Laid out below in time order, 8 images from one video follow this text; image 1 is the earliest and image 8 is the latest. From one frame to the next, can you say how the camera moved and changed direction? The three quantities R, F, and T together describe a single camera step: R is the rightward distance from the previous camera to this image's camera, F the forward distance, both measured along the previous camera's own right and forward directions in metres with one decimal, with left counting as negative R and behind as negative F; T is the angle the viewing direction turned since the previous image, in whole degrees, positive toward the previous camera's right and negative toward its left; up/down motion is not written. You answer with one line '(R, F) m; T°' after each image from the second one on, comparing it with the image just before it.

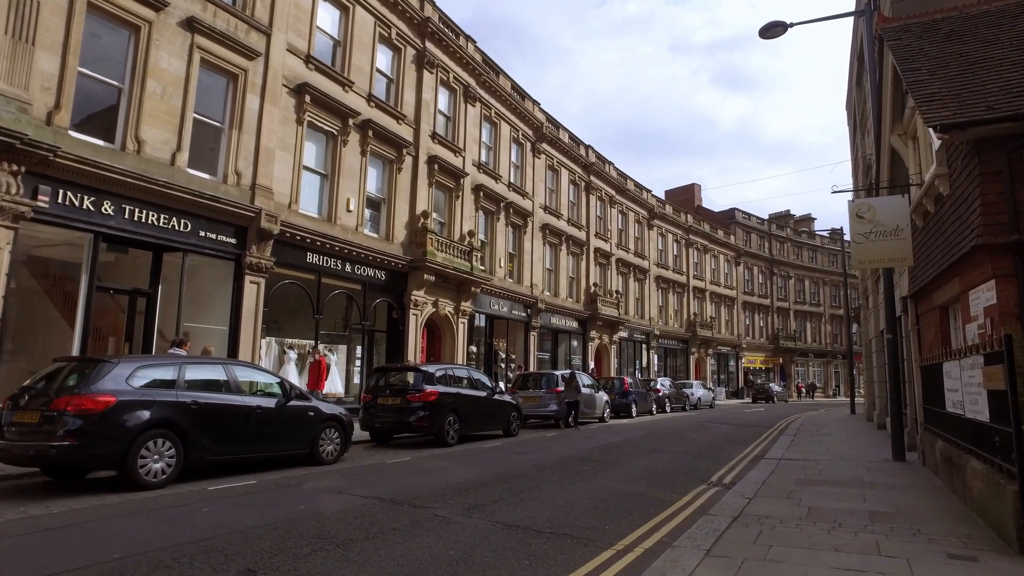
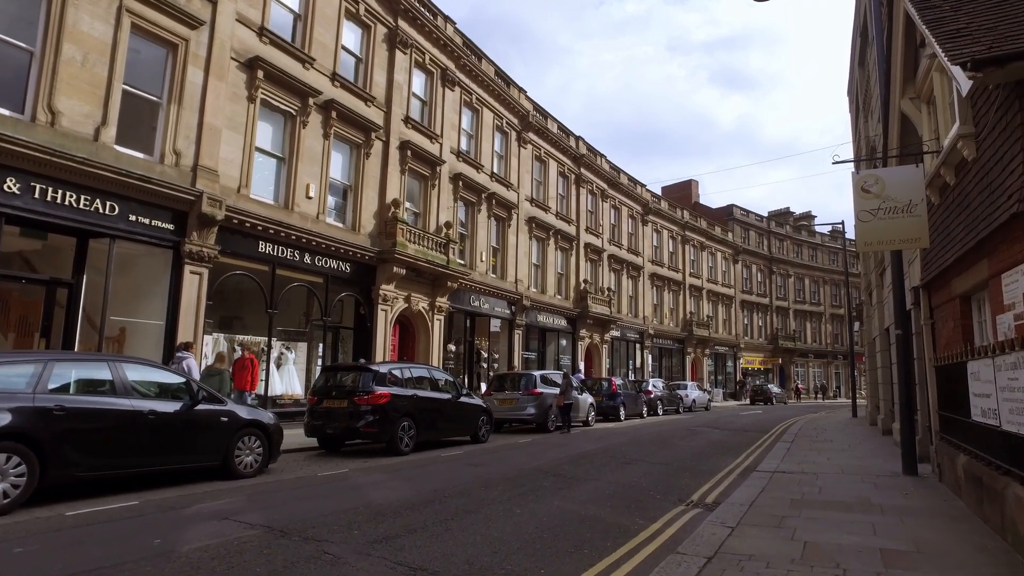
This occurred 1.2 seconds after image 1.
(+0.9, +1.3) m; 0°
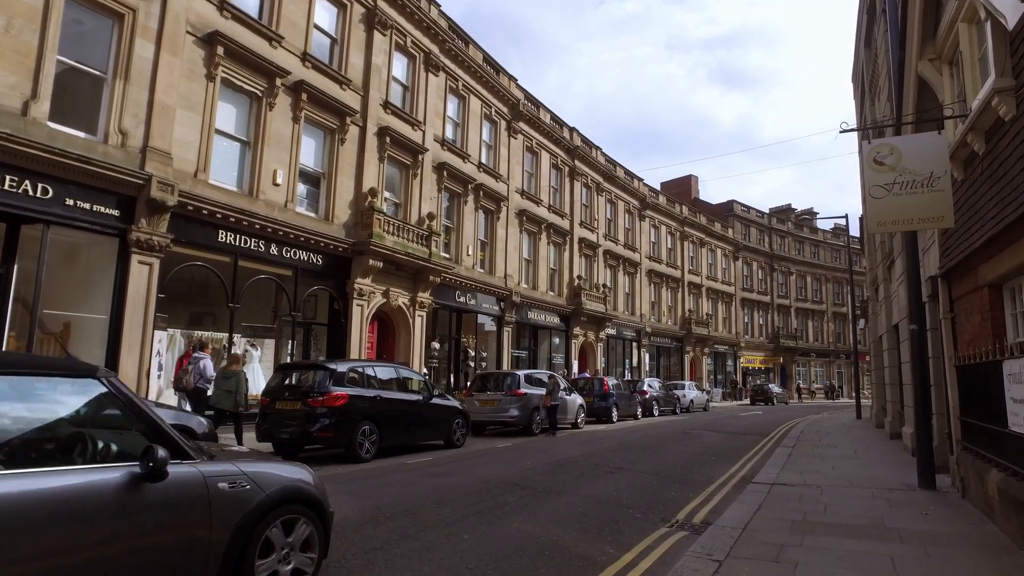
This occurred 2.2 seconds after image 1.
(+0.6, +1.0) m; 0°
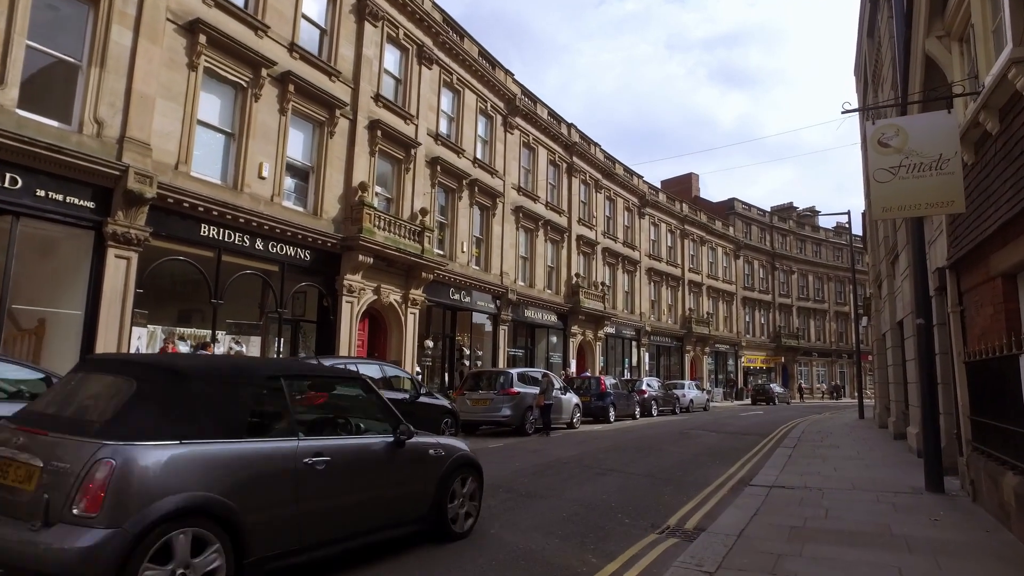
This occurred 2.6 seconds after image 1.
(+0.3, +0.4) m; 0°
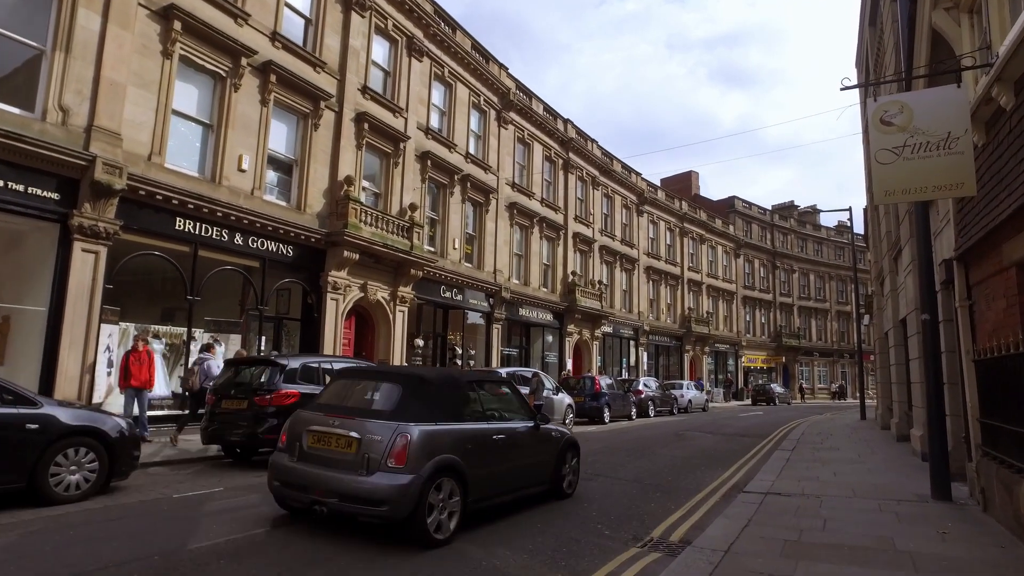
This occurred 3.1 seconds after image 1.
(+0.4, +0.5) m; 0°
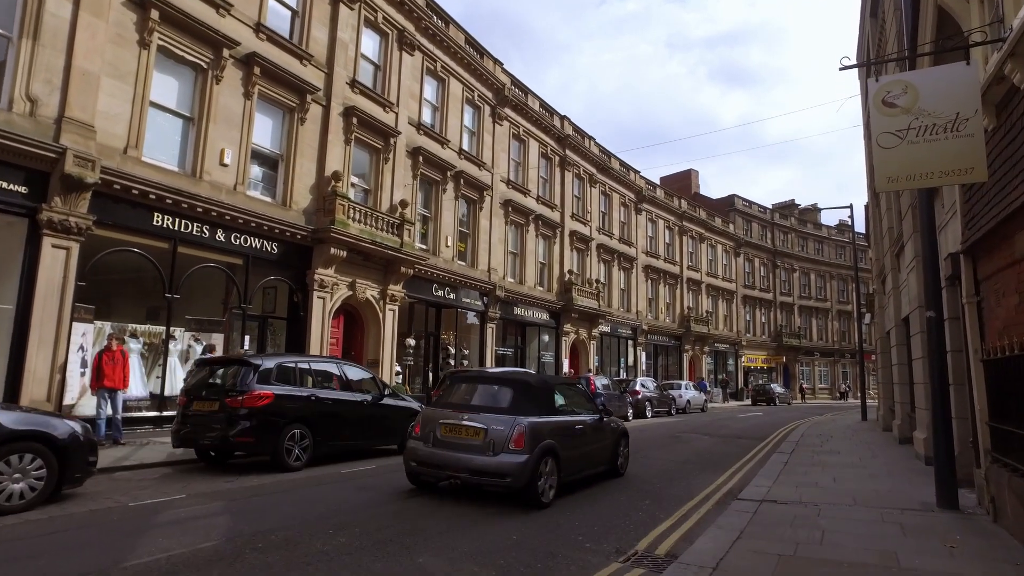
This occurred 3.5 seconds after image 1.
(+0.3, +0.4) m; 0°
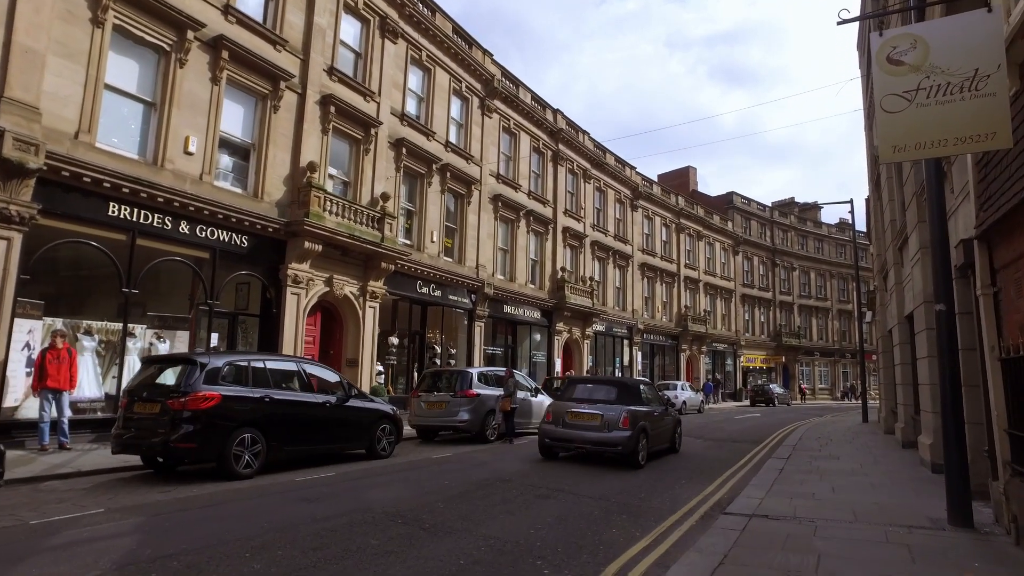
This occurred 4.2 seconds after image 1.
(+0.5, +0.7) m; 0°
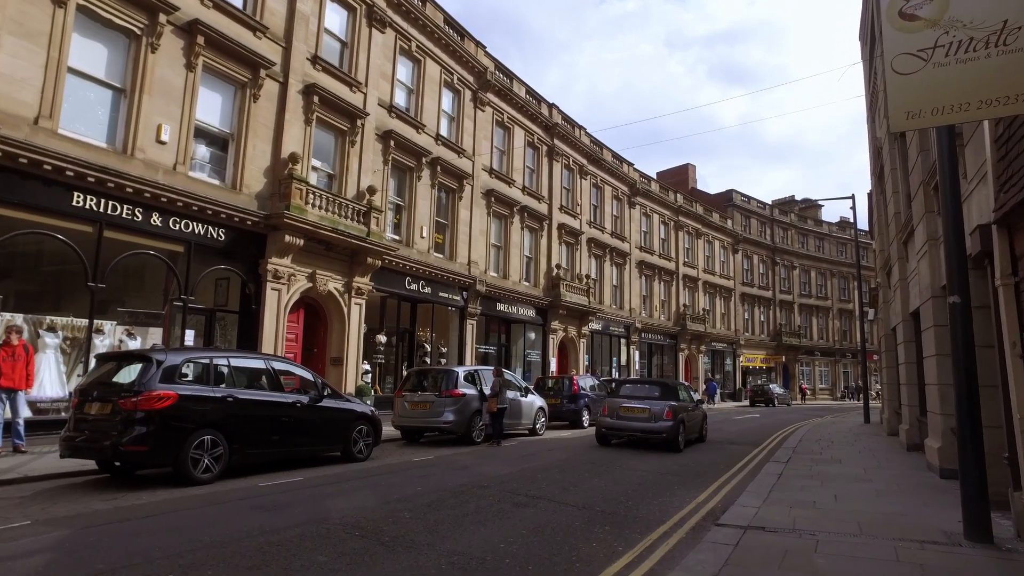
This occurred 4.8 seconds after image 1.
(+0.4, +0.6) m; 0°
